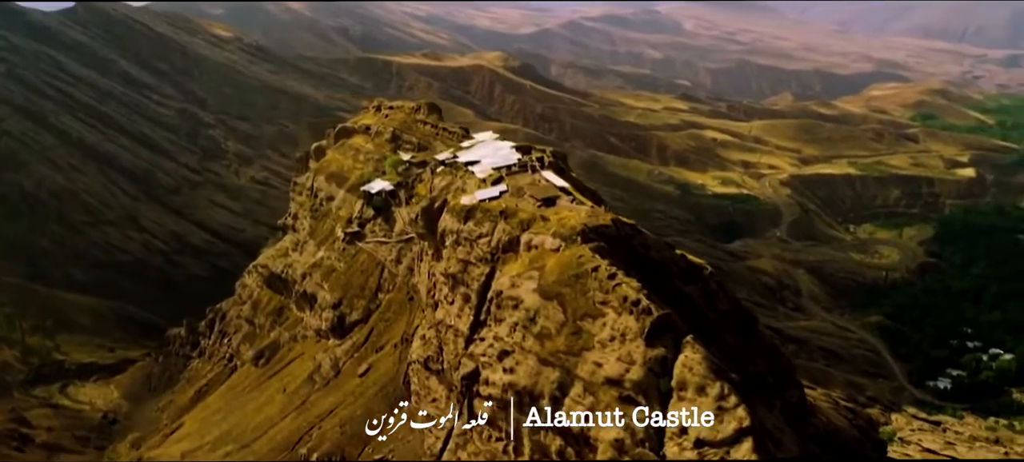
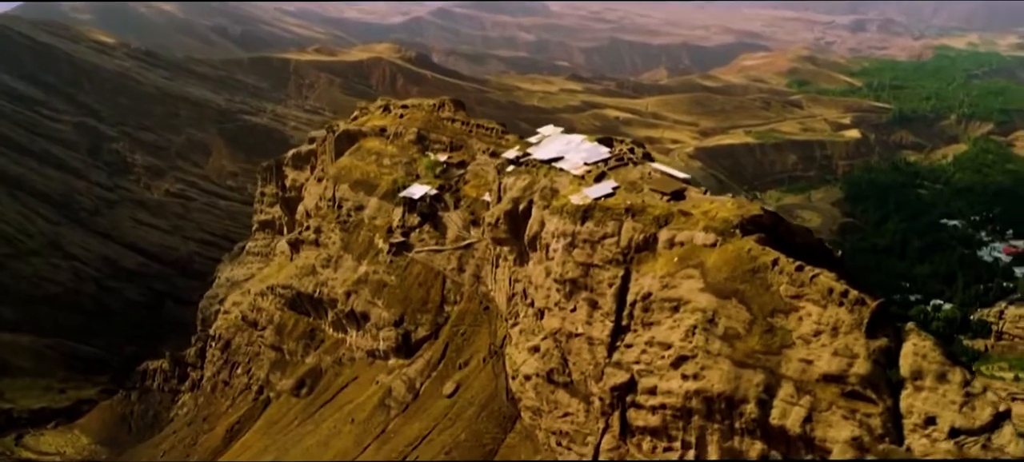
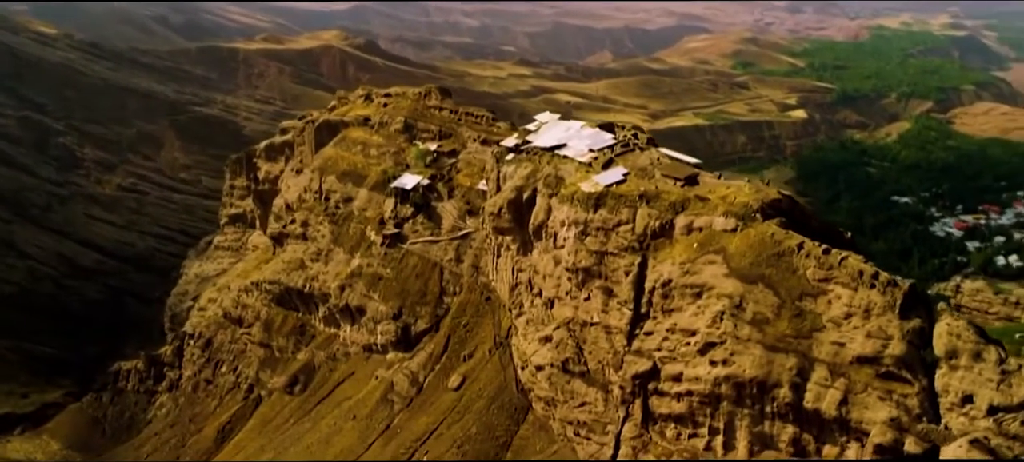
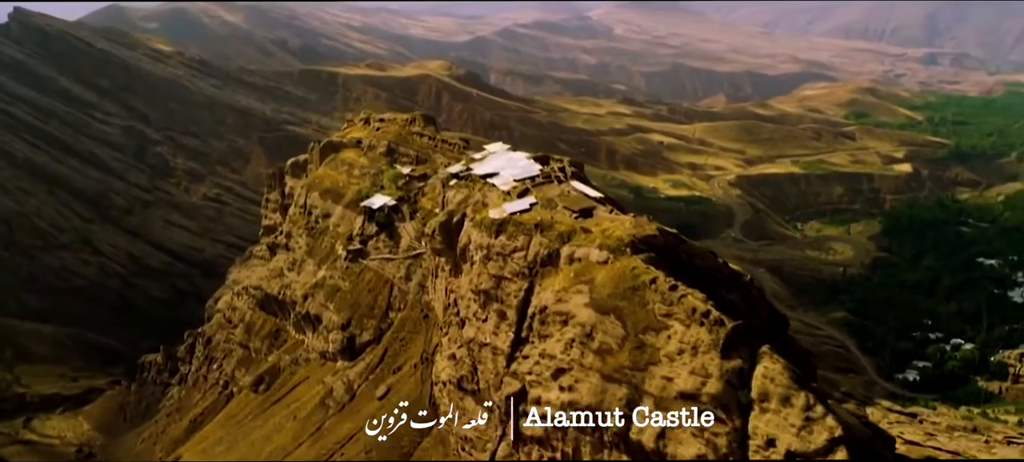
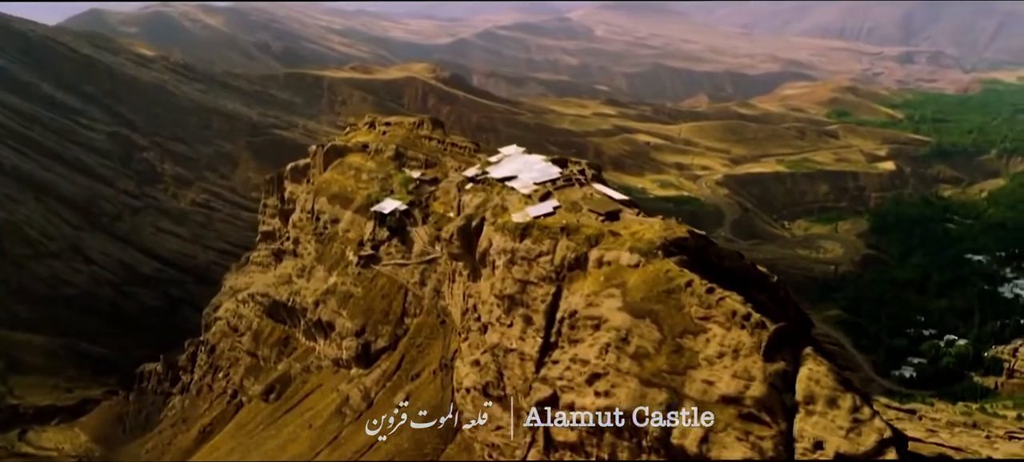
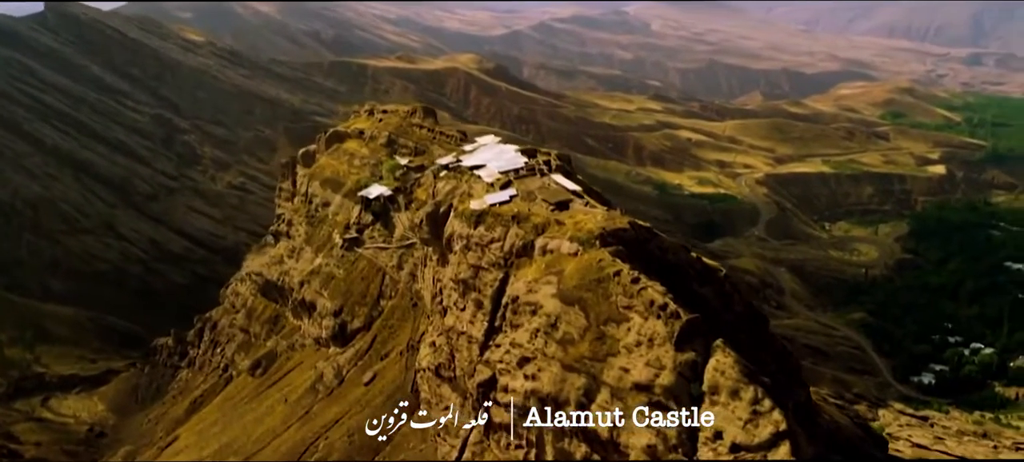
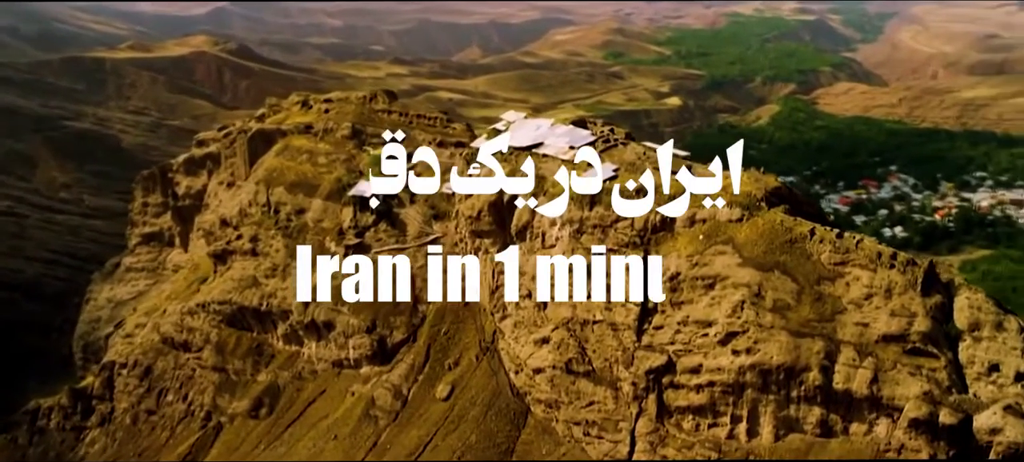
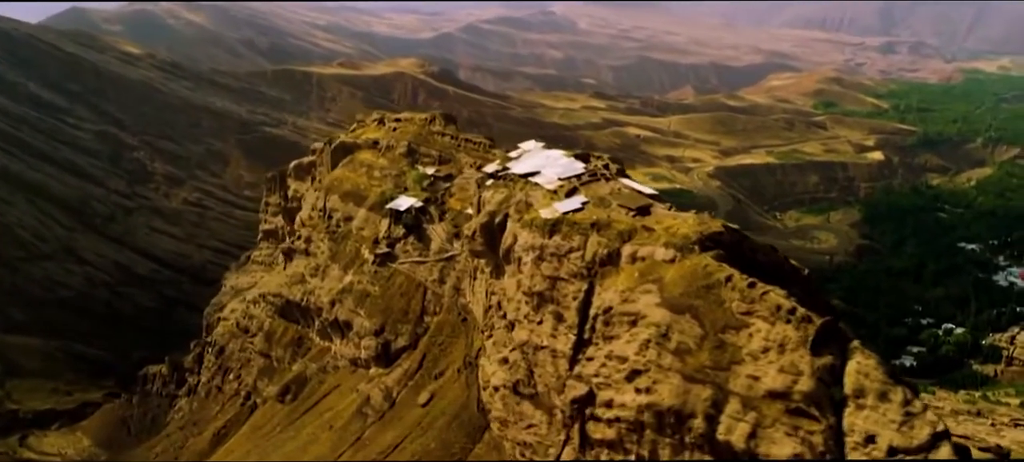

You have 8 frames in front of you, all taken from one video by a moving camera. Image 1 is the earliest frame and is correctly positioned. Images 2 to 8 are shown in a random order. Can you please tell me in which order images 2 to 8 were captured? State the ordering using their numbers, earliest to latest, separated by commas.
6, 4, 5, 8, 2, 3, 7
